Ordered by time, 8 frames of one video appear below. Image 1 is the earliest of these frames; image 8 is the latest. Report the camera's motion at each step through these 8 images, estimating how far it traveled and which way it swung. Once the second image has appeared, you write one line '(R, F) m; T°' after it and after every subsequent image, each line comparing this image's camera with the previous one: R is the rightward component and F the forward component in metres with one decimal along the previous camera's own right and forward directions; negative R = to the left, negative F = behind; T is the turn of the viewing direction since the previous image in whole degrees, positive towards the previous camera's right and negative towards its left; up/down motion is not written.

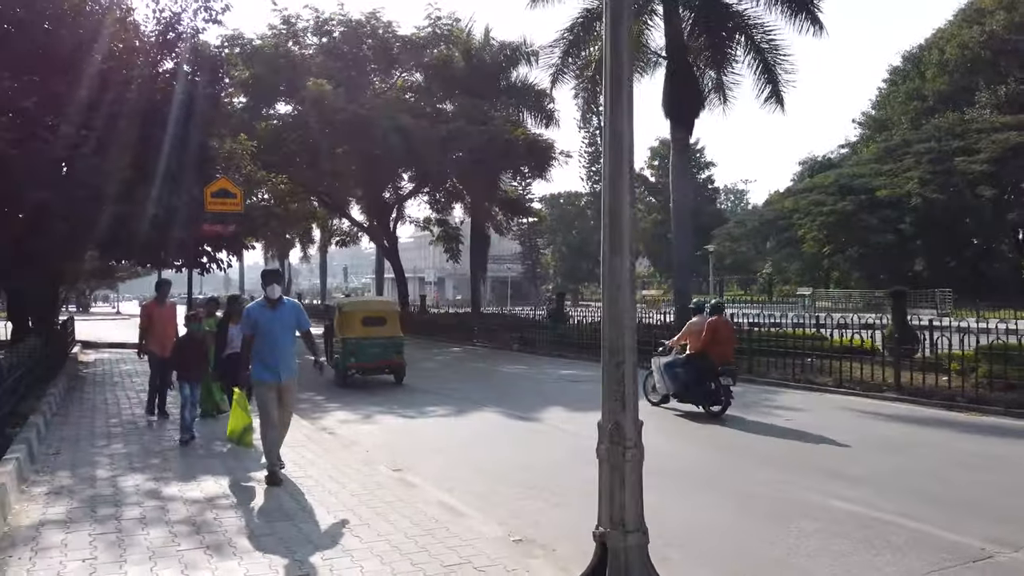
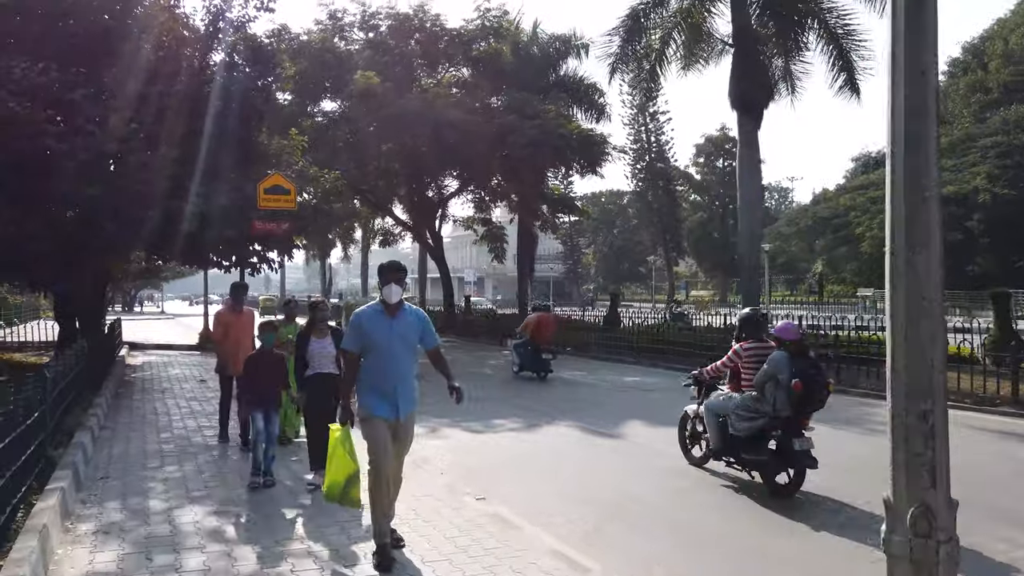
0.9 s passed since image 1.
(-0.6, +1.0) m; -3°
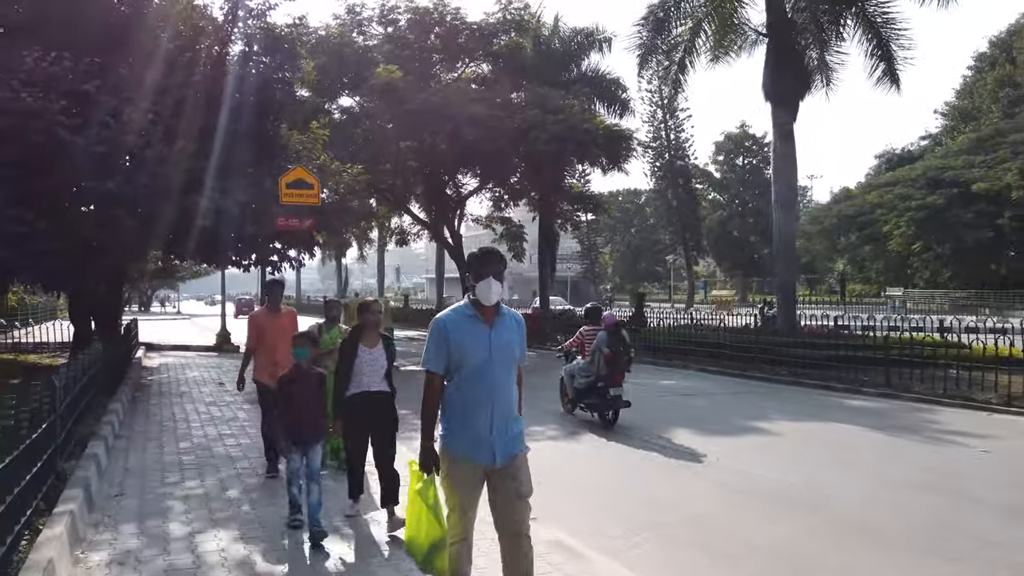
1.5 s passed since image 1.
(-0.3, +0.7) m; -1°
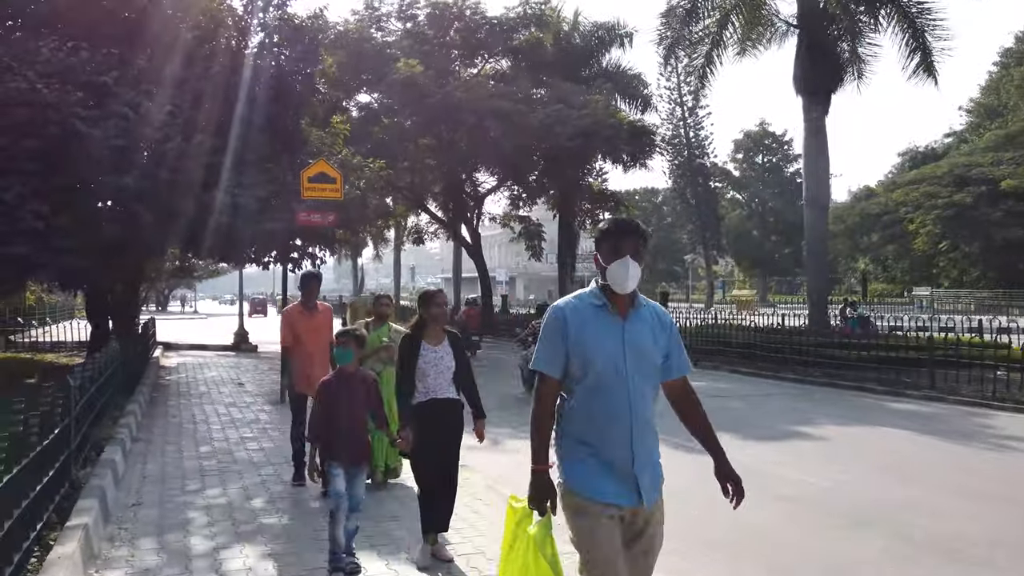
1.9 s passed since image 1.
(-0.2, +0.5) m; -1°
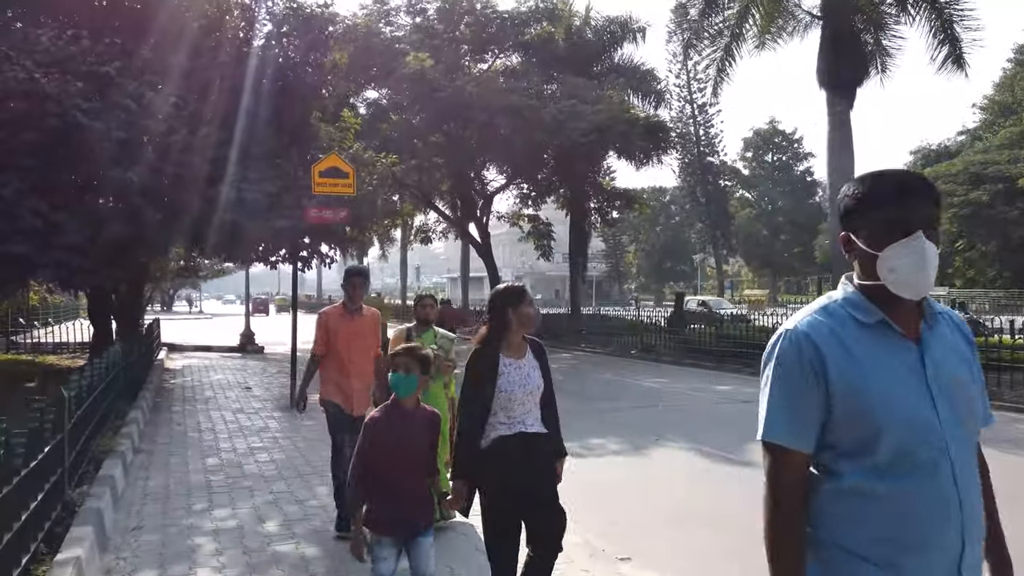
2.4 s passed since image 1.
(-0.2, +0.6) m; 0°
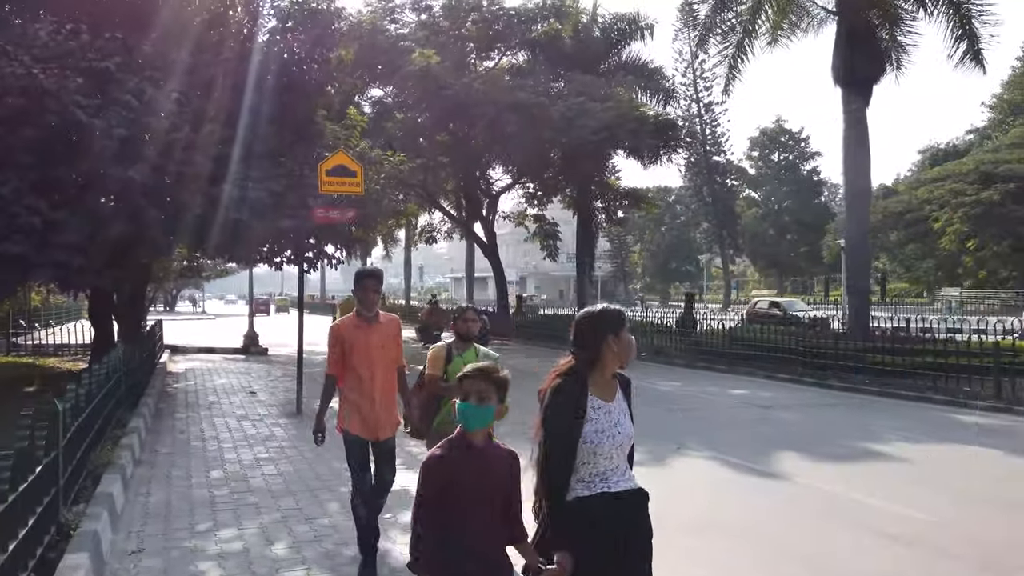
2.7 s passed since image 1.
(-0.1, +0.4) m; 0°
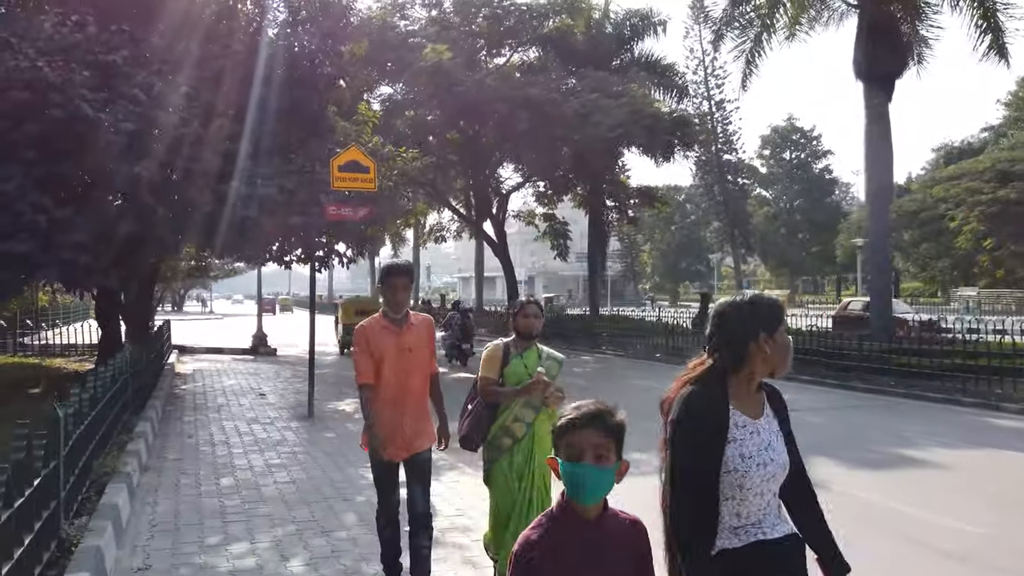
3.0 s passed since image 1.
(-0.2, +0.3) m; -1°
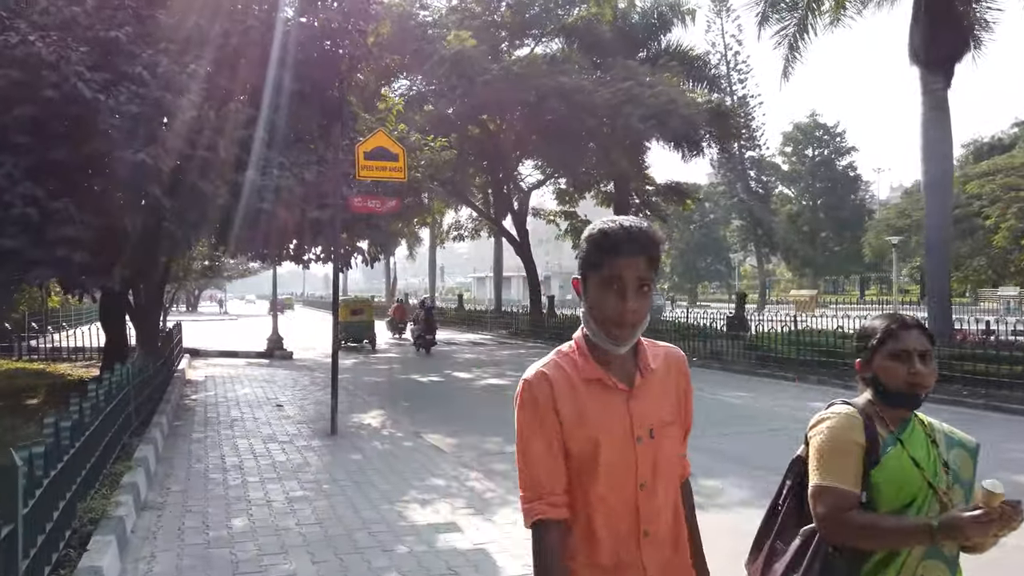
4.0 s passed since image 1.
(-0.4, +1.1) m; -1°
